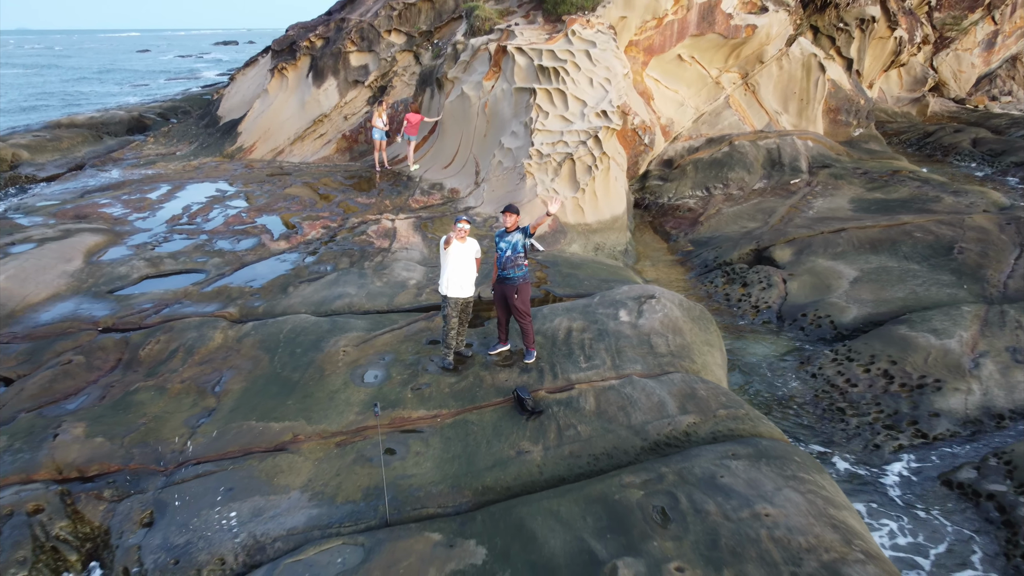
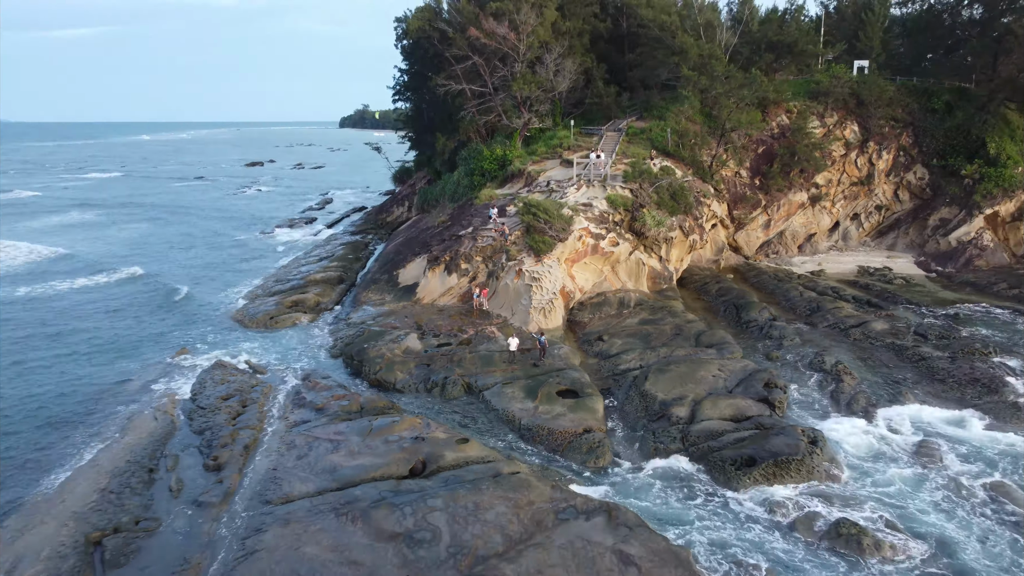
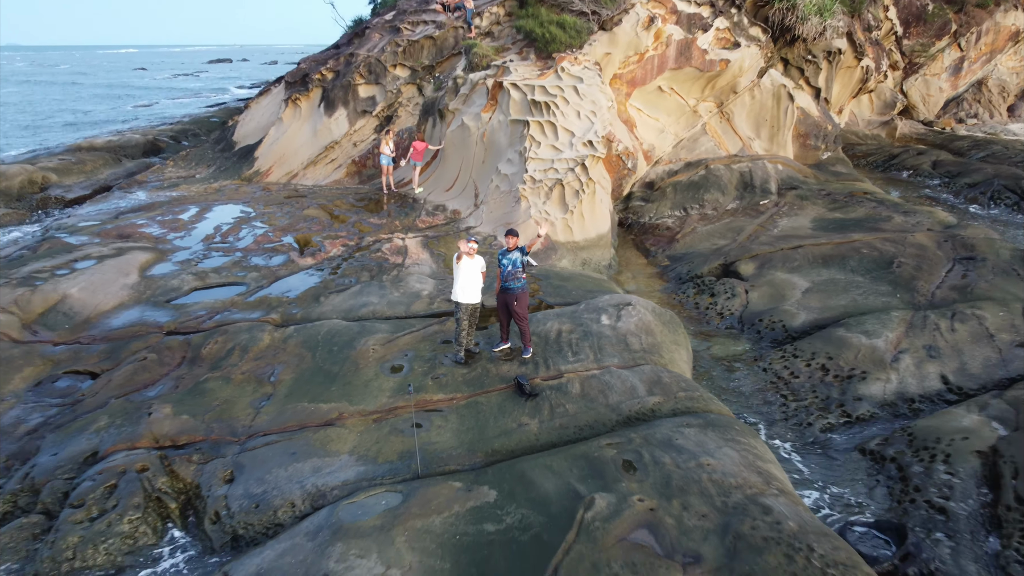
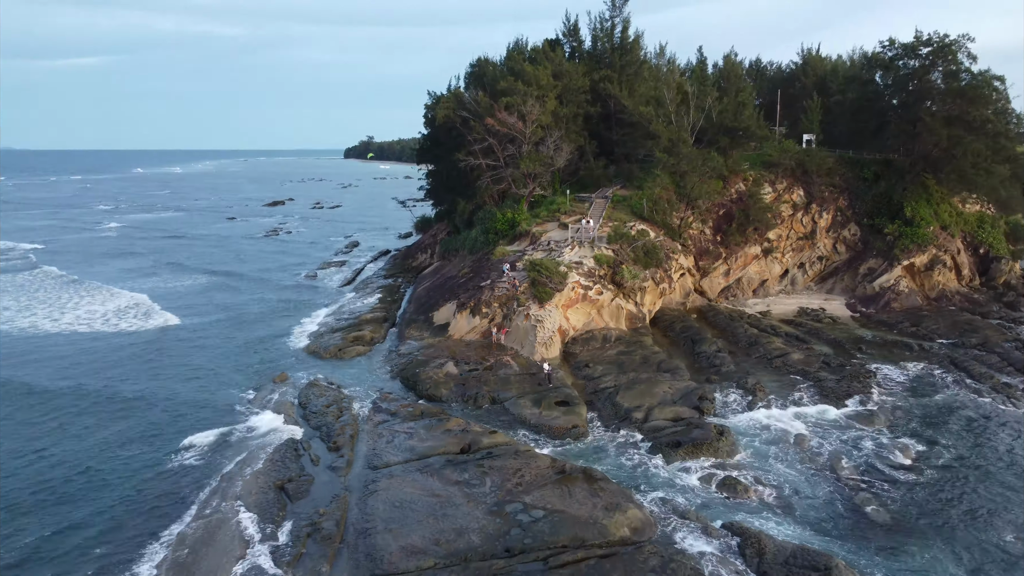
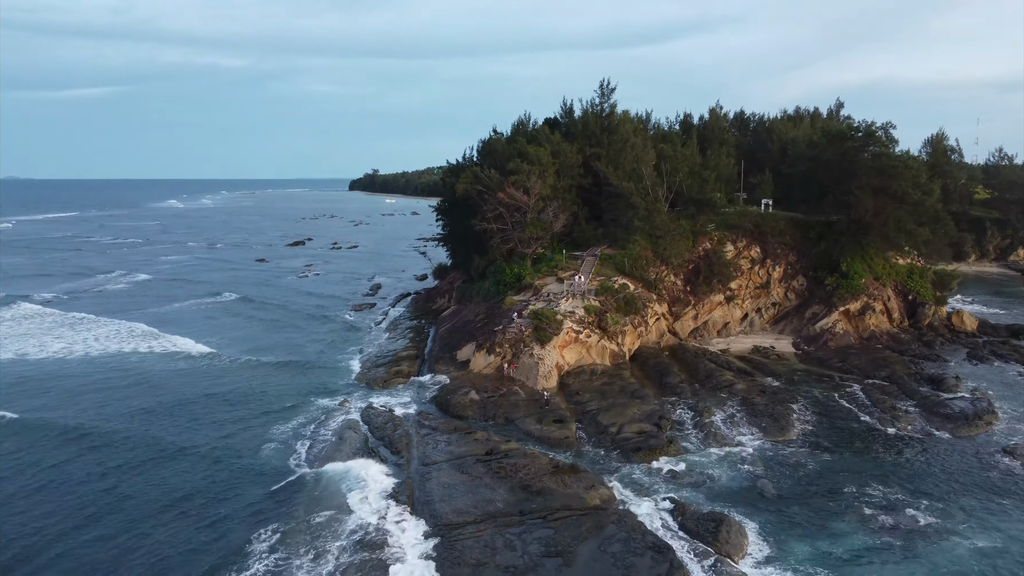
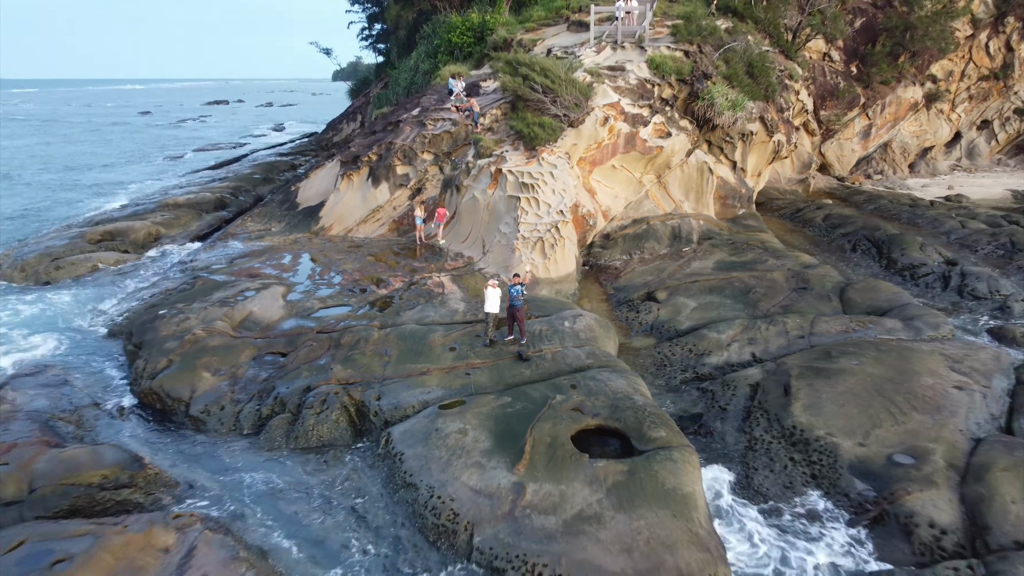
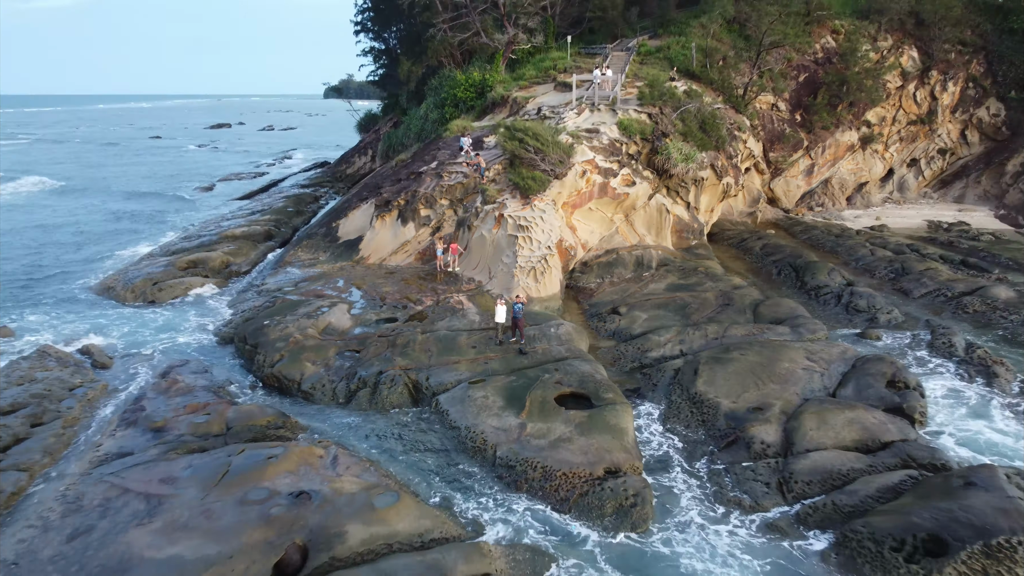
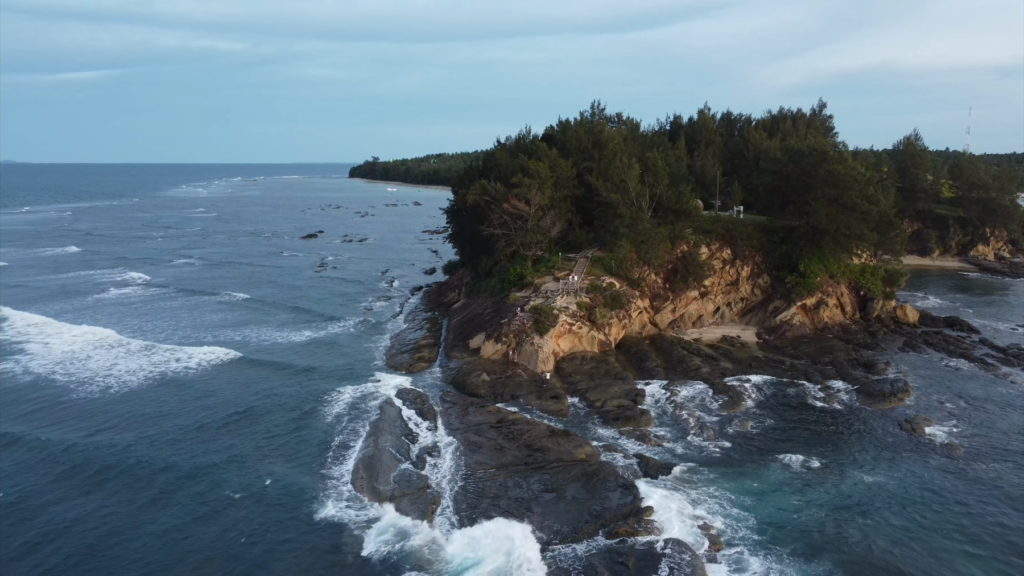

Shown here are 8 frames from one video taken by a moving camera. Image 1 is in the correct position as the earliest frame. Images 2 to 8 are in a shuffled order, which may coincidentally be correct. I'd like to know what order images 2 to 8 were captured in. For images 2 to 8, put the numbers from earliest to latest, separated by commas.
3, 6, 7, 2, 4, 5, 8
